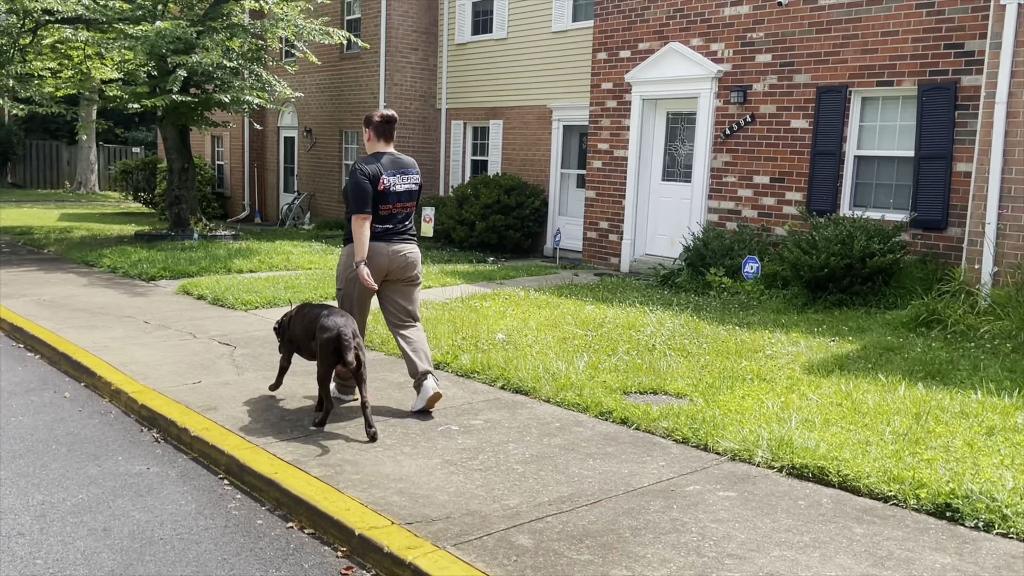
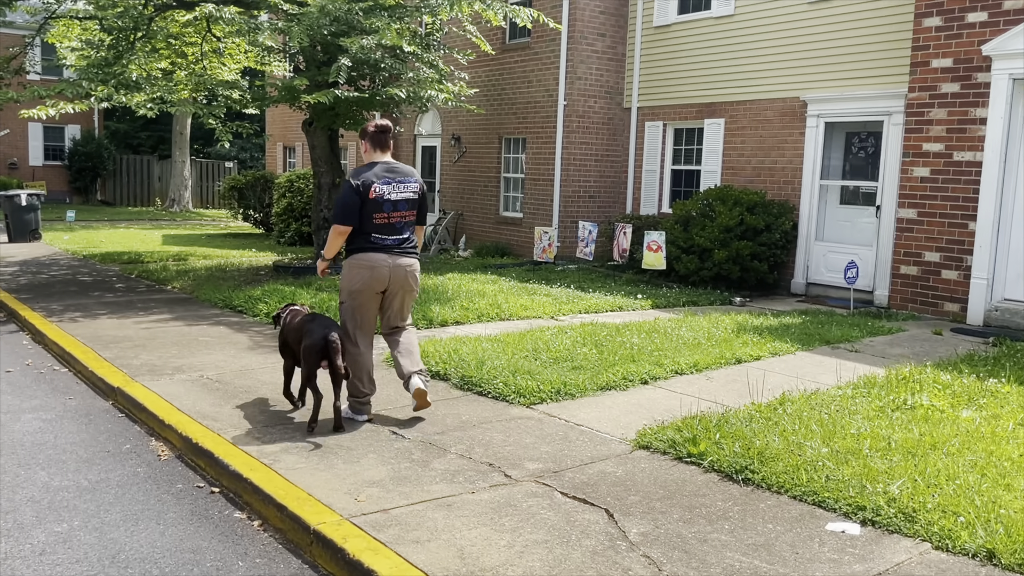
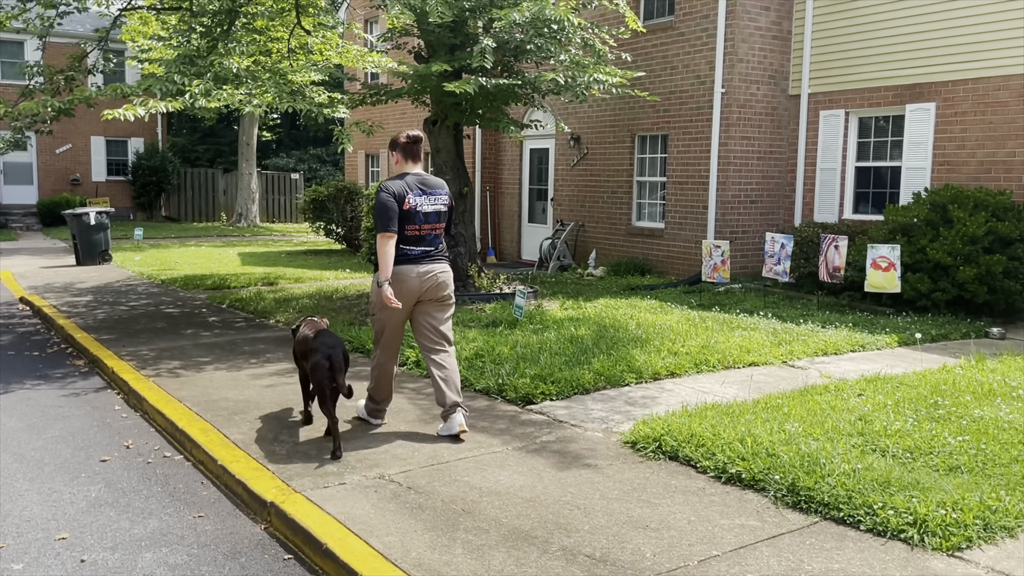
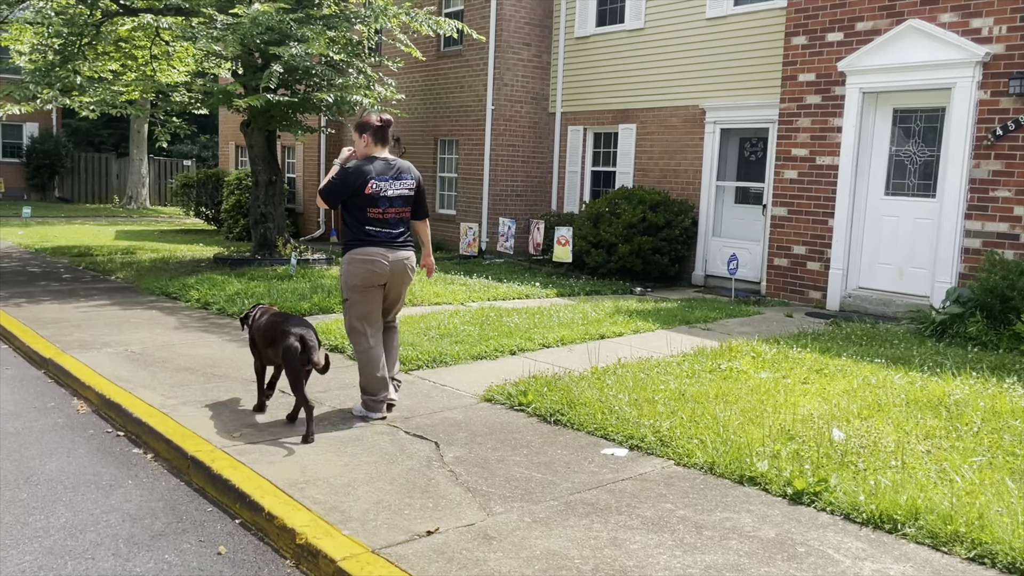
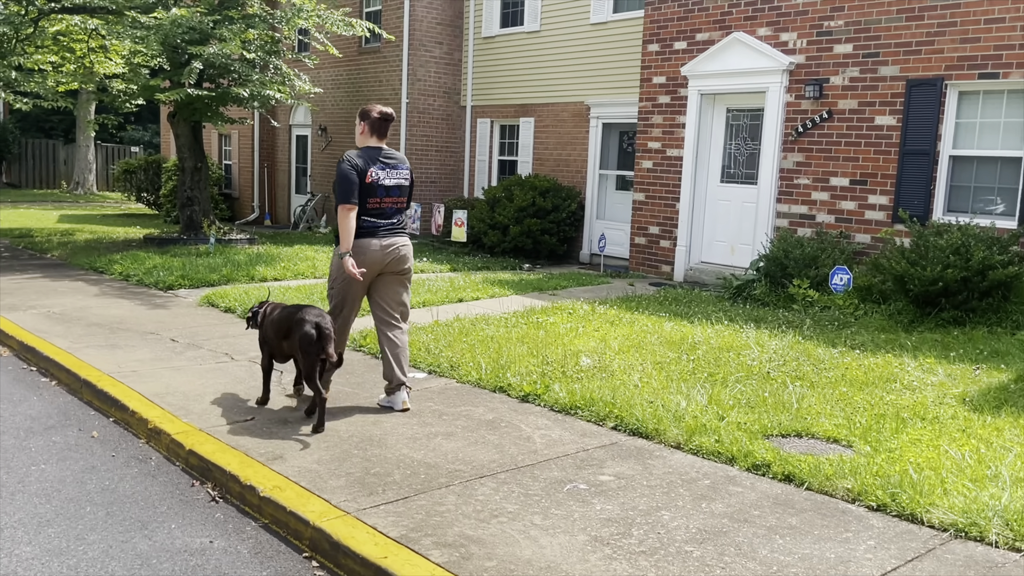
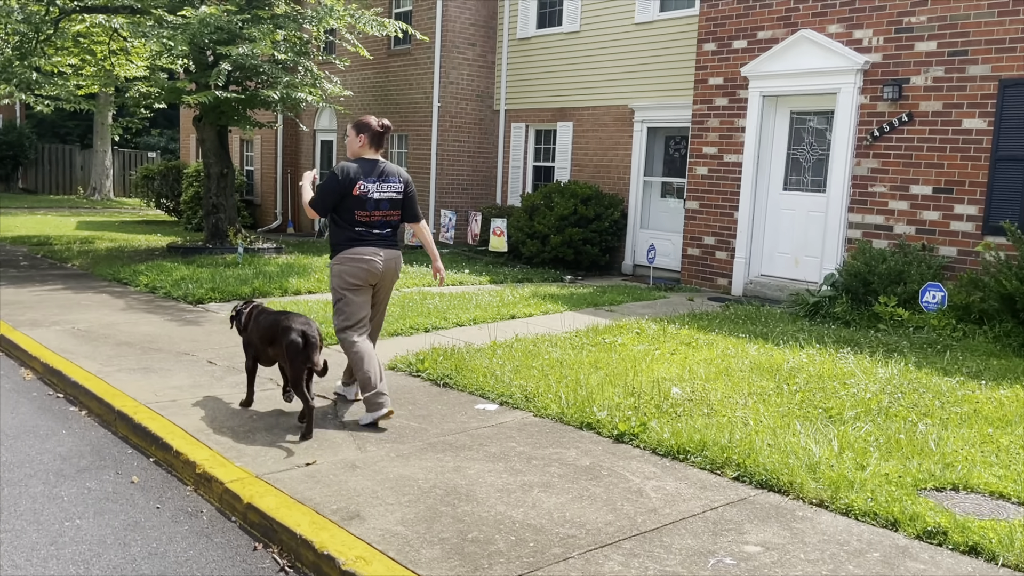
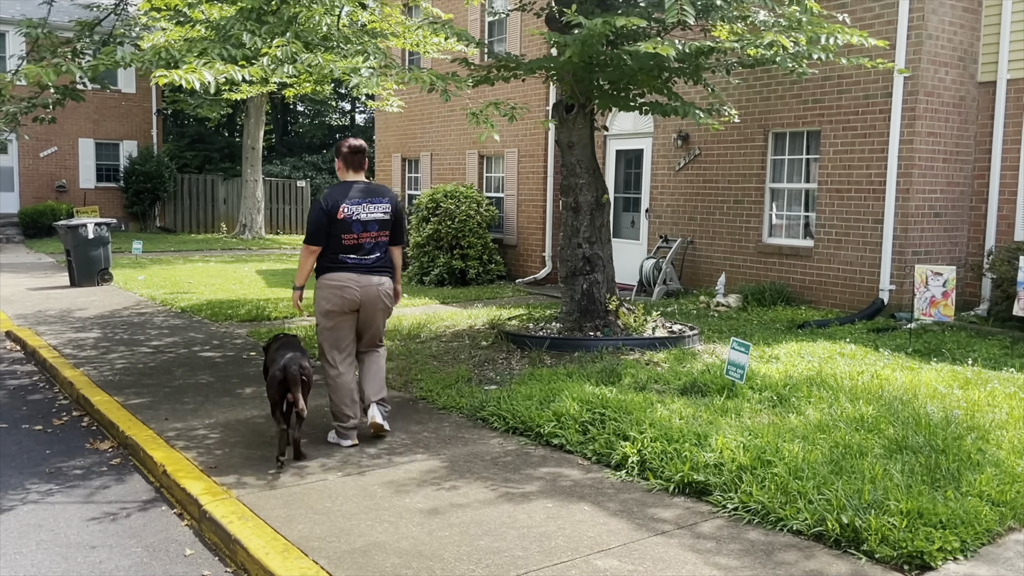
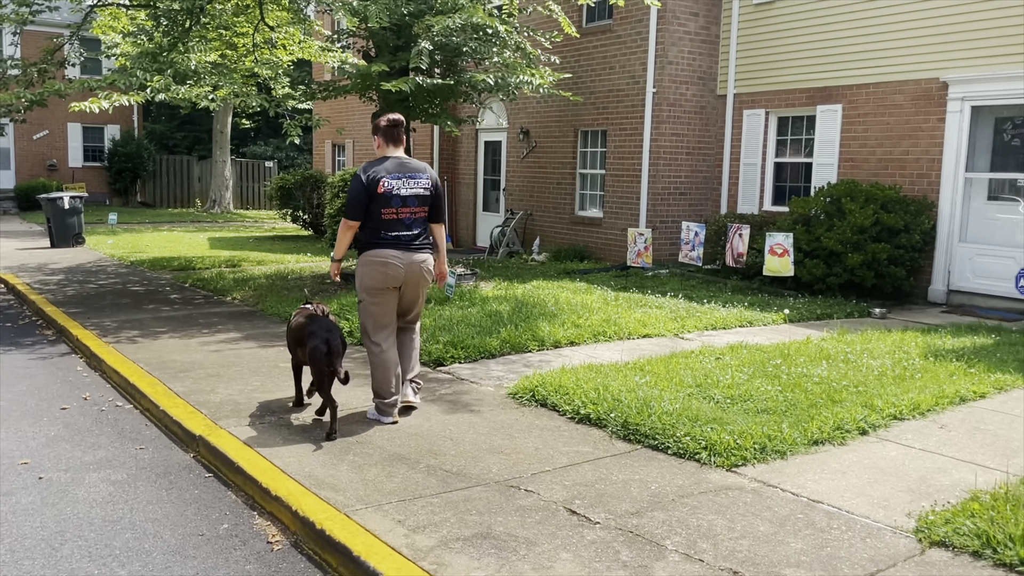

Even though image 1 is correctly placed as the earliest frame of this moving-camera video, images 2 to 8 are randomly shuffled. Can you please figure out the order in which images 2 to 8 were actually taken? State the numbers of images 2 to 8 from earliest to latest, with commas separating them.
5, 6, 4, 2, 8, 3, 7
